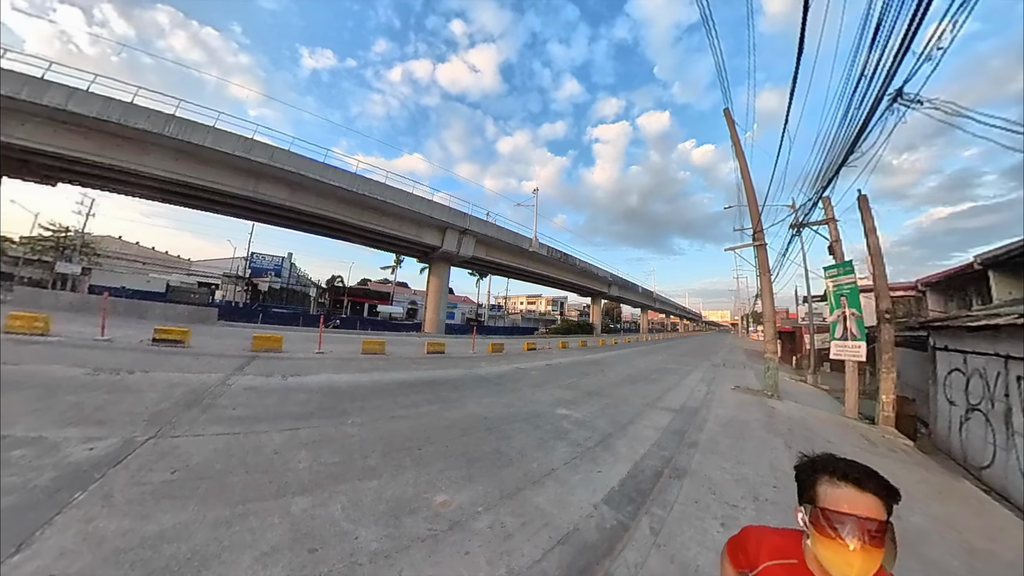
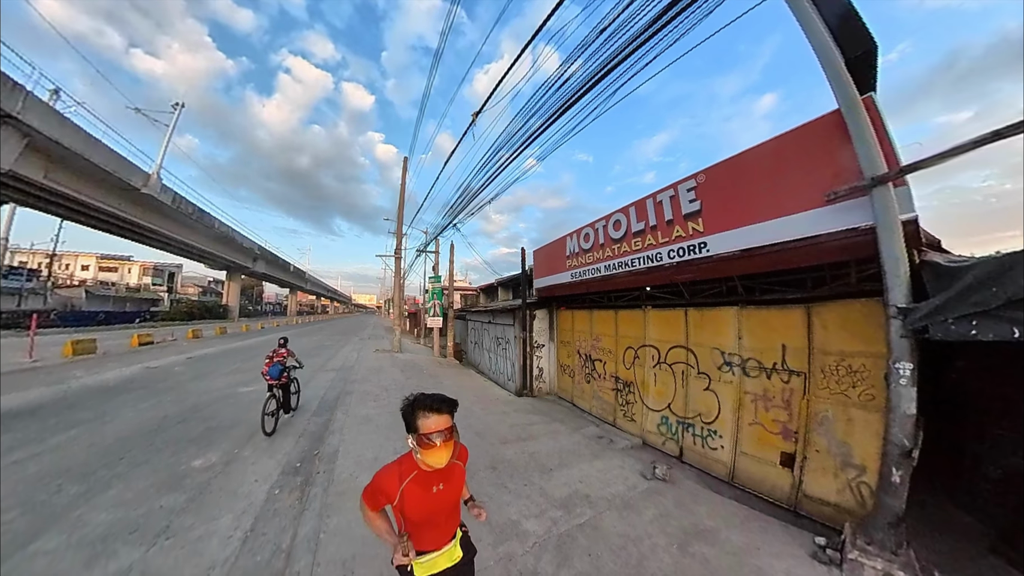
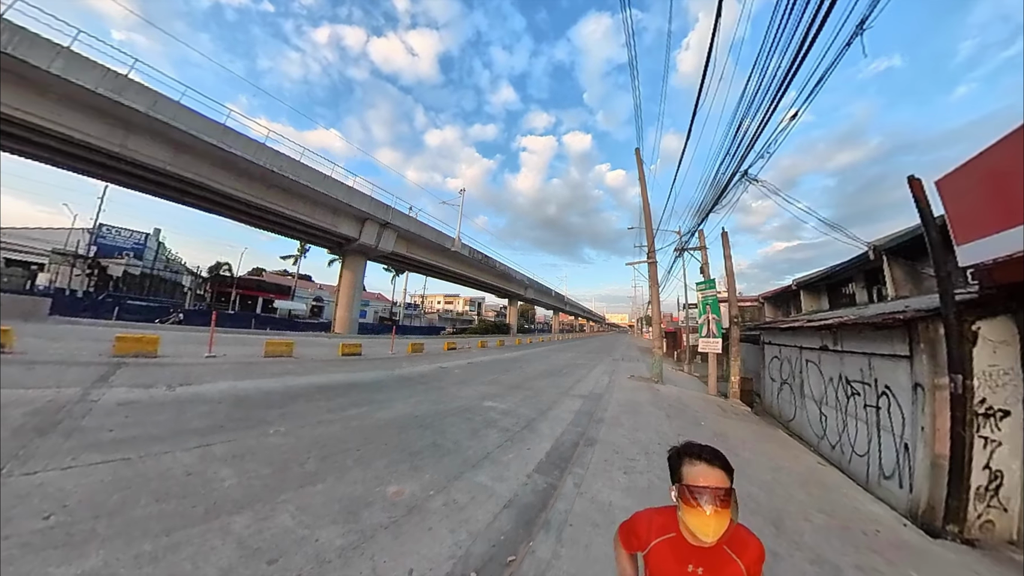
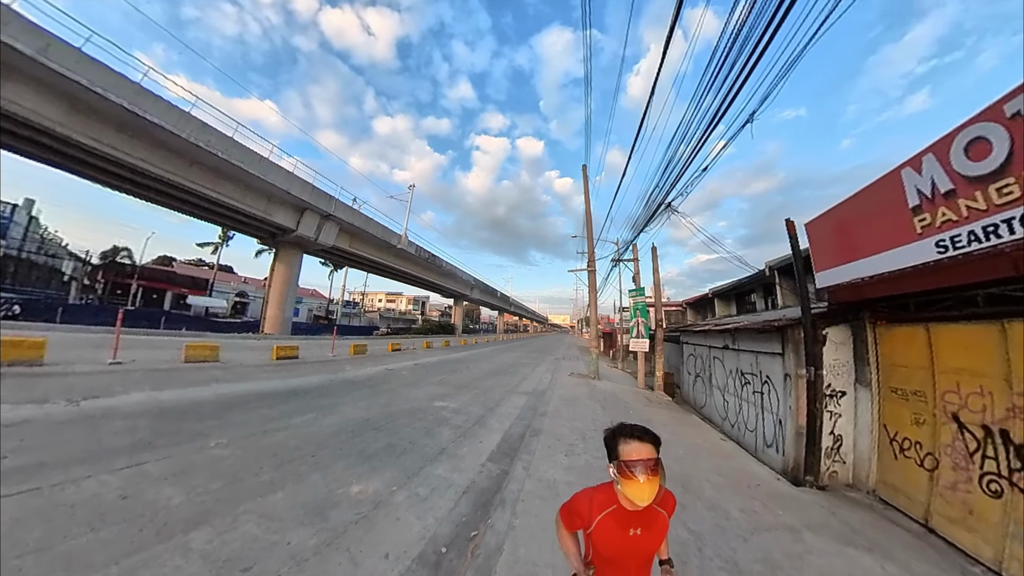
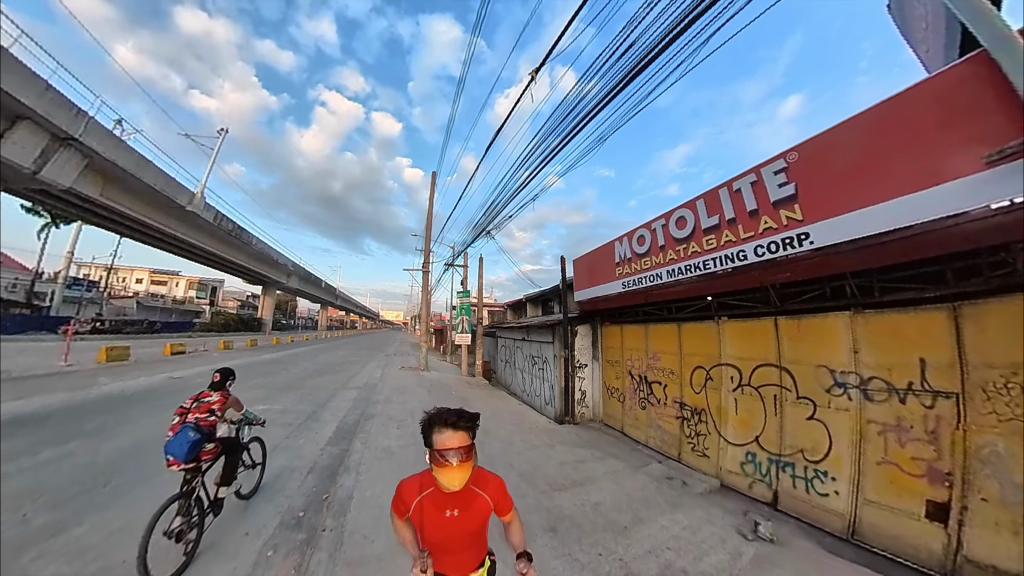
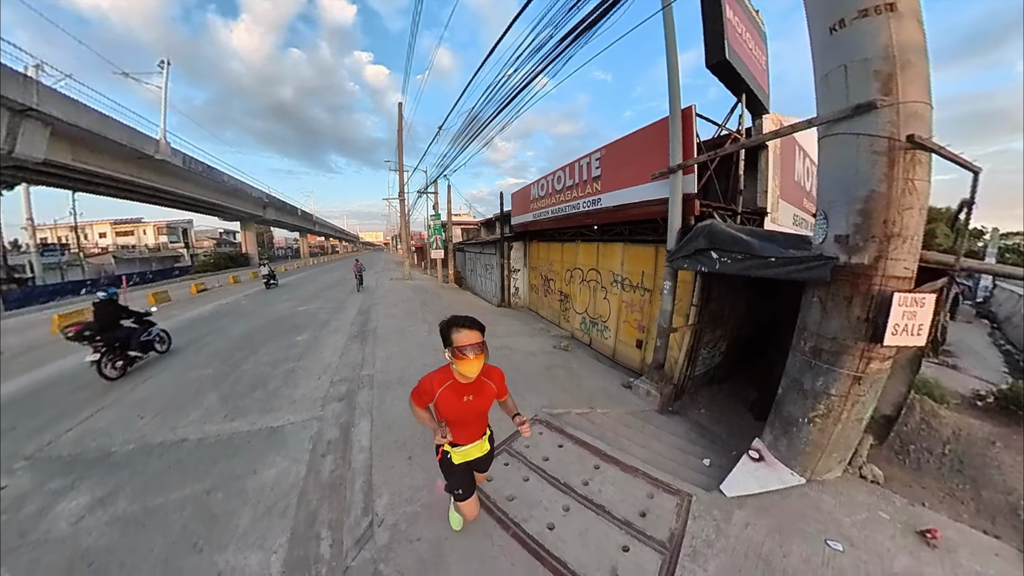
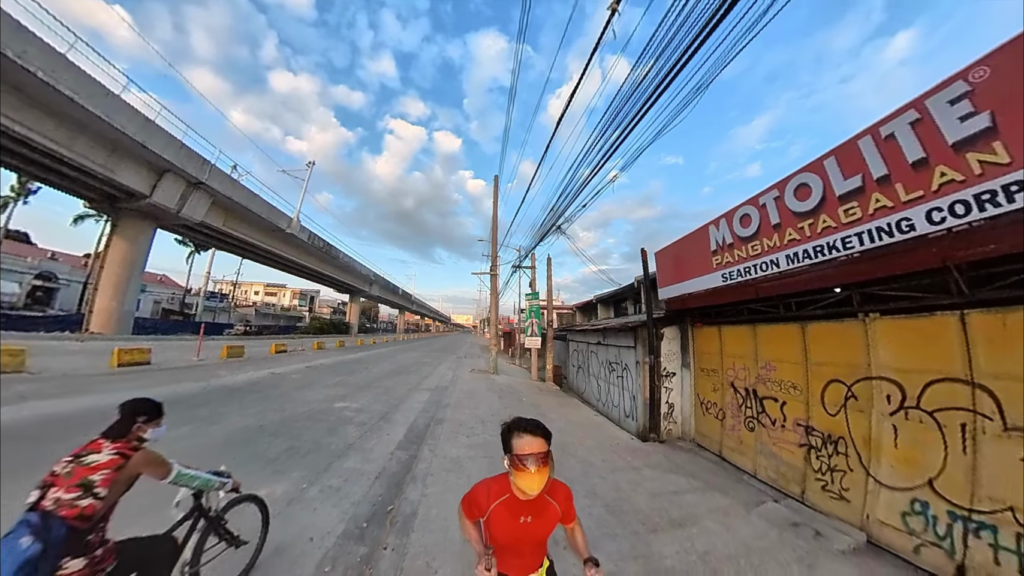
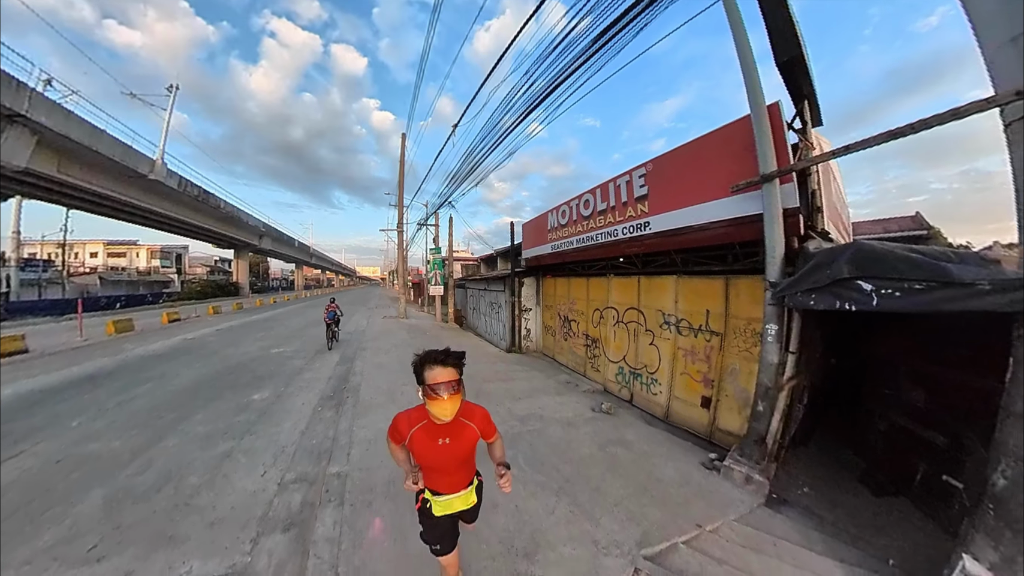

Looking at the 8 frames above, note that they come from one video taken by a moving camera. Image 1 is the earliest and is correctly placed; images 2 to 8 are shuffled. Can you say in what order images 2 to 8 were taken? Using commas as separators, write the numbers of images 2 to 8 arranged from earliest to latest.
3, 4, 7, 5, 2, 8, 6
